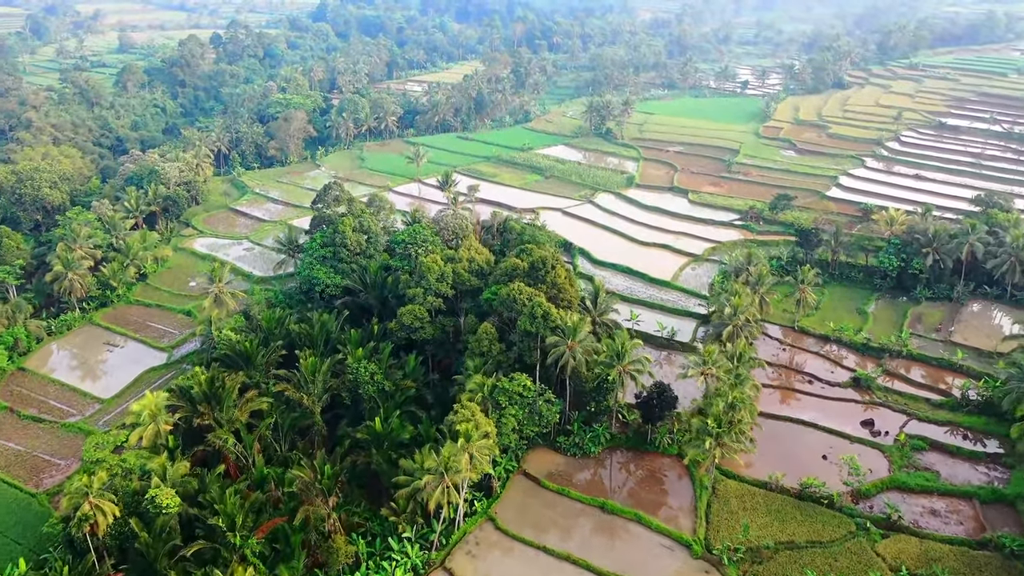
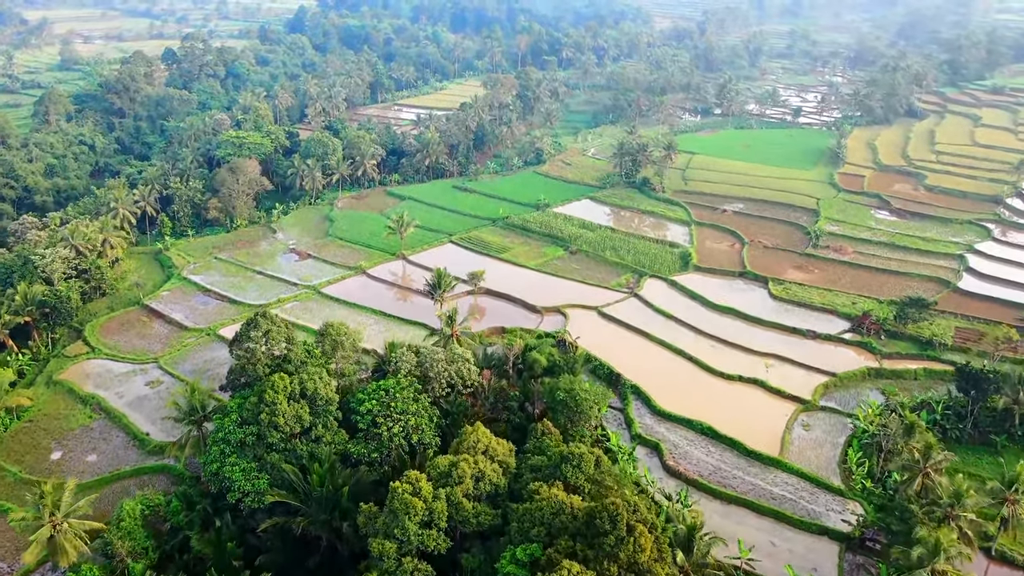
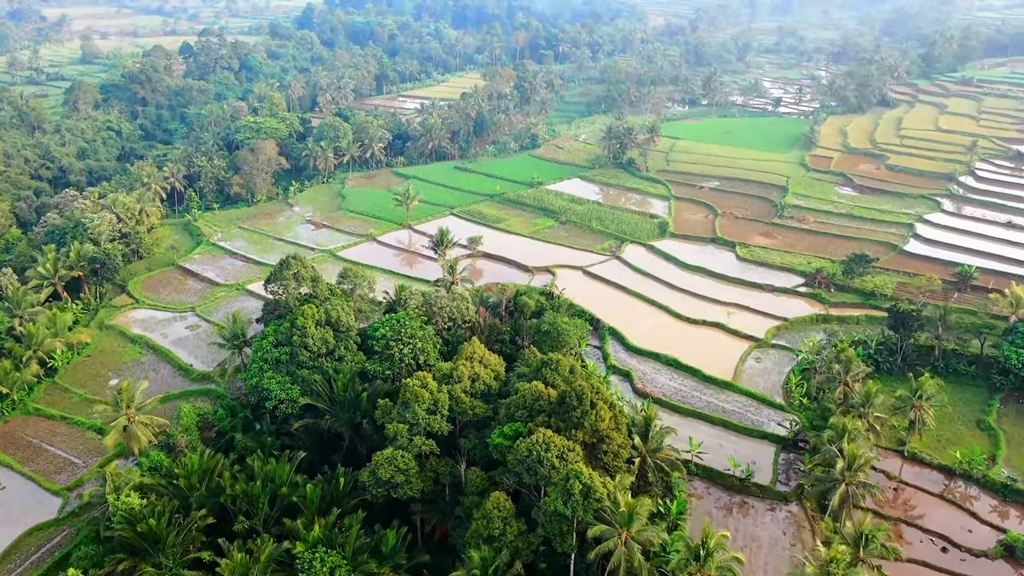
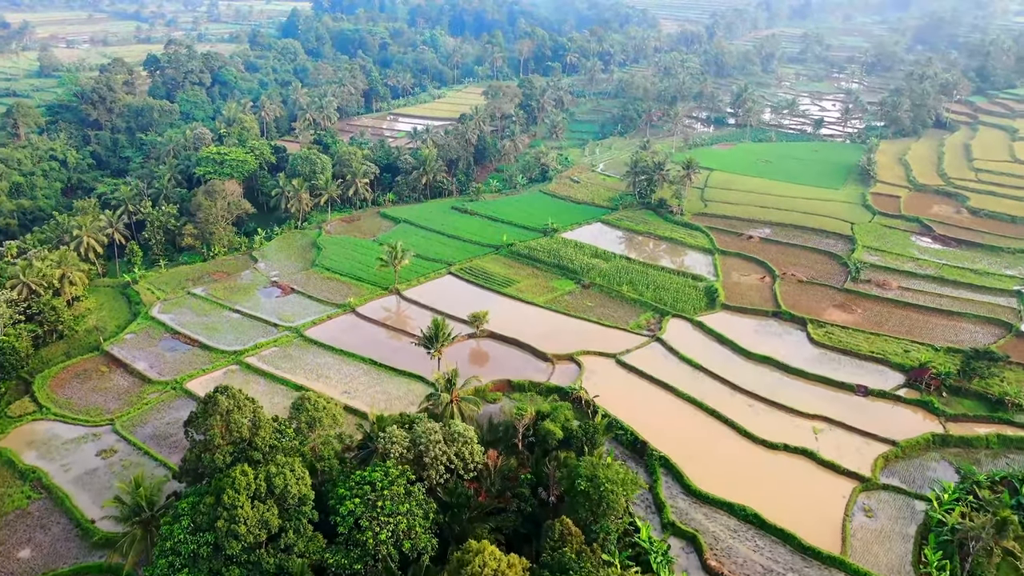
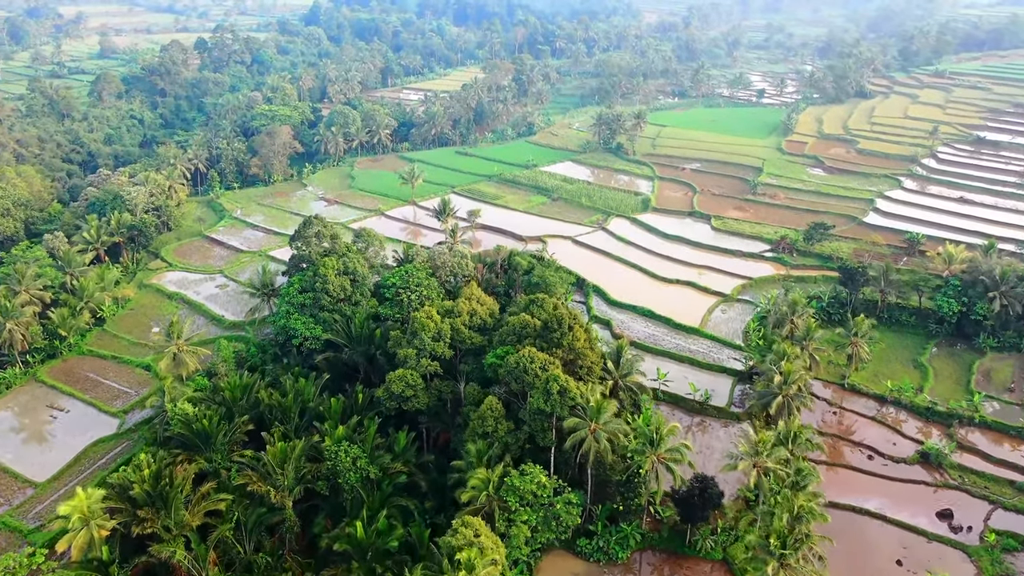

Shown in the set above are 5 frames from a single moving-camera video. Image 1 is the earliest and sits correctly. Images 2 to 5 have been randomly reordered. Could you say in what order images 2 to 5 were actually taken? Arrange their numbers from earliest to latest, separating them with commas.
5, 3, 2, 4
